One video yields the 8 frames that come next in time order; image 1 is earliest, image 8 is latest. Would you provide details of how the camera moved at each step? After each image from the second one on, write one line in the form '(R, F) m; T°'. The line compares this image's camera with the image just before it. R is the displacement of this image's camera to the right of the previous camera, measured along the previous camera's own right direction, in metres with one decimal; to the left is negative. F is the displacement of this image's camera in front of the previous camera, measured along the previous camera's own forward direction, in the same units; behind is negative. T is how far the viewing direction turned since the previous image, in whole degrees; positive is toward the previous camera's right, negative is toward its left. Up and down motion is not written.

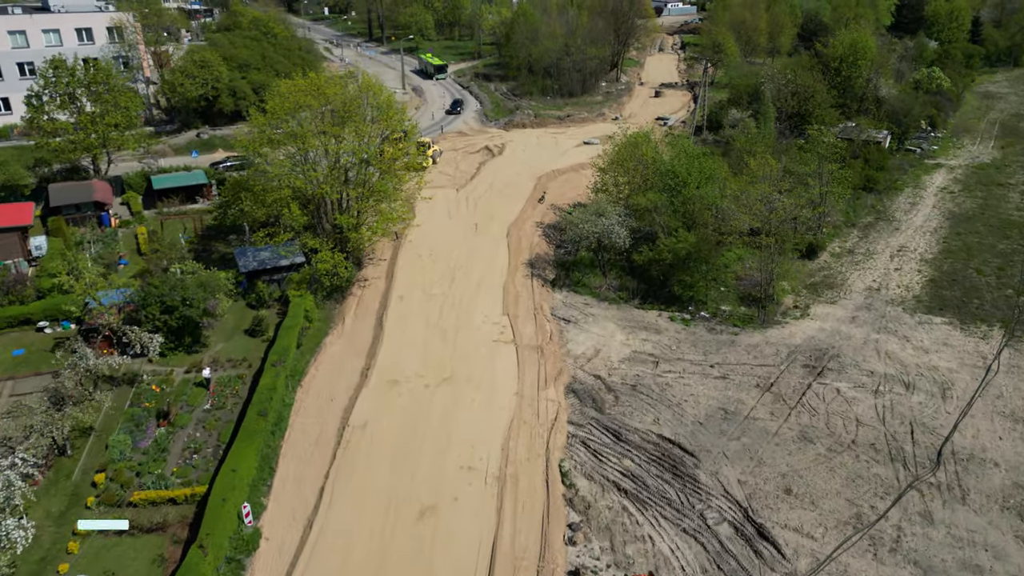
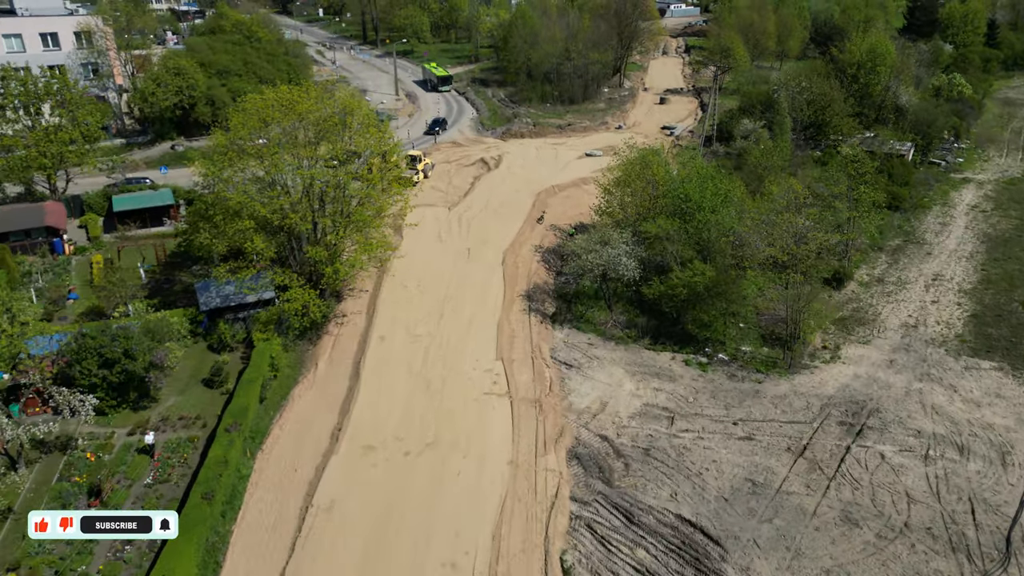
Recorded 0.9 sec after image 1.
(+0.2, +3.7) m; 0°
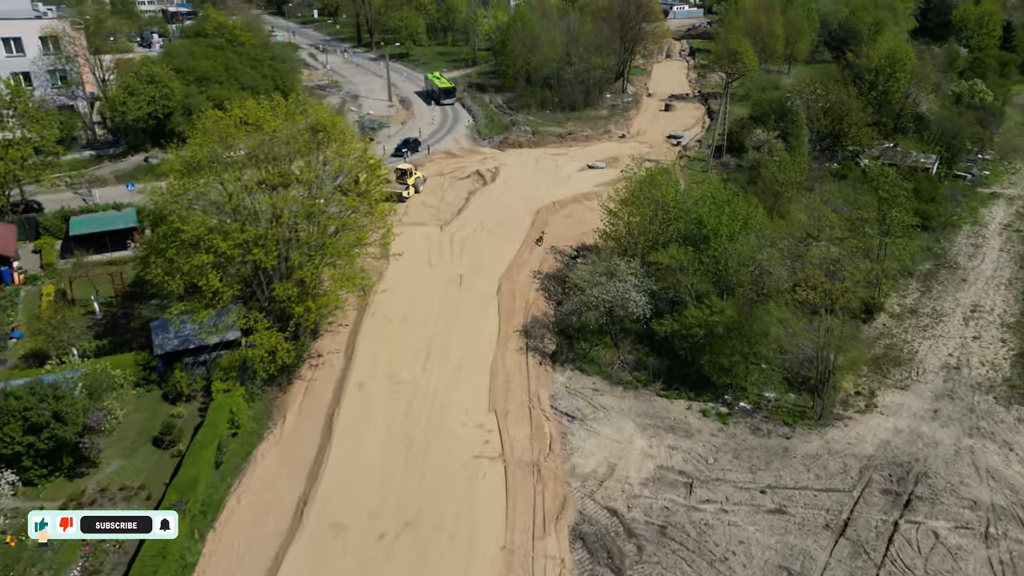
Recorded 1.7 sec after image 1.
(+0.2, +3.4) m; 0°
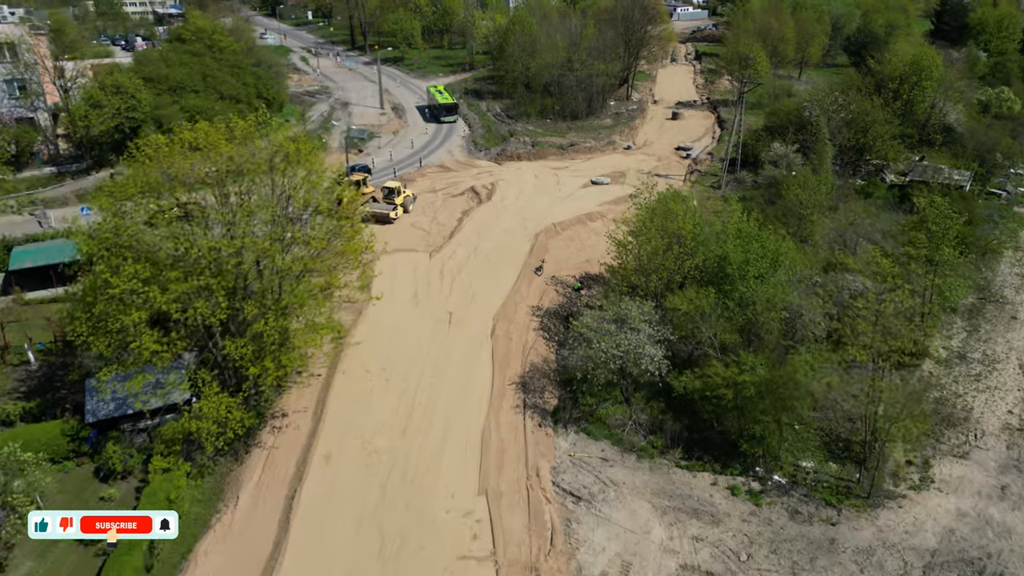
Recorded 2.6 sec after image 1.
(+0.2, +3.9) m; 0°
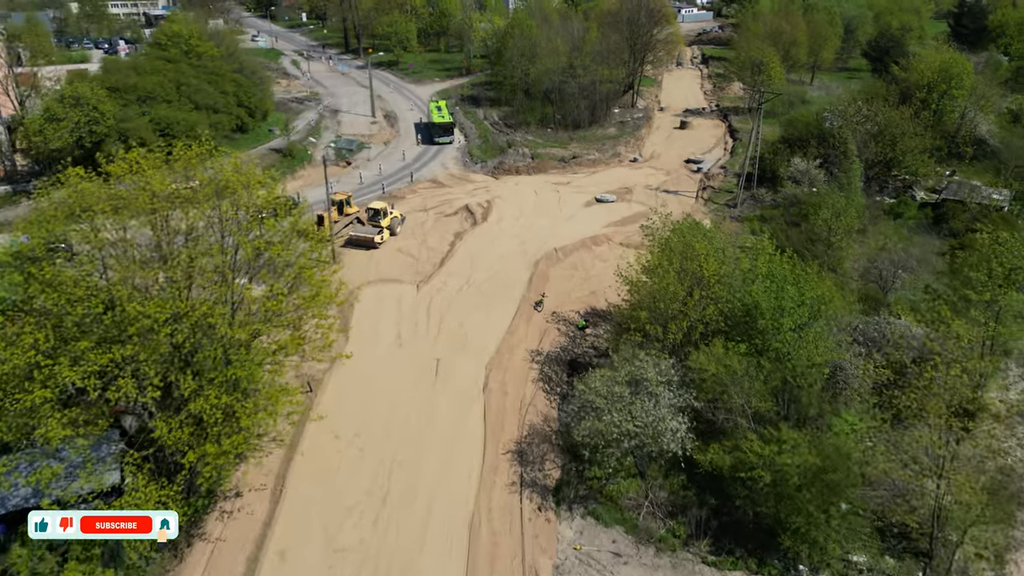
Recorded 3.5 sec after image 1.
(+0.2, +3.9) m; 0°
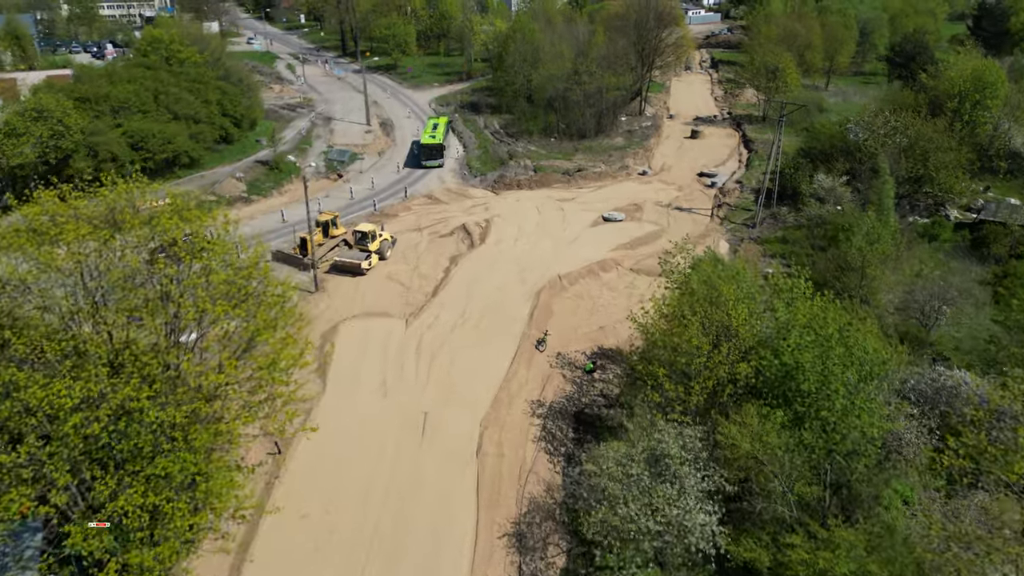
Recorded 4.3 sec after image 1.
(+0.2, +3.3) m; 0°
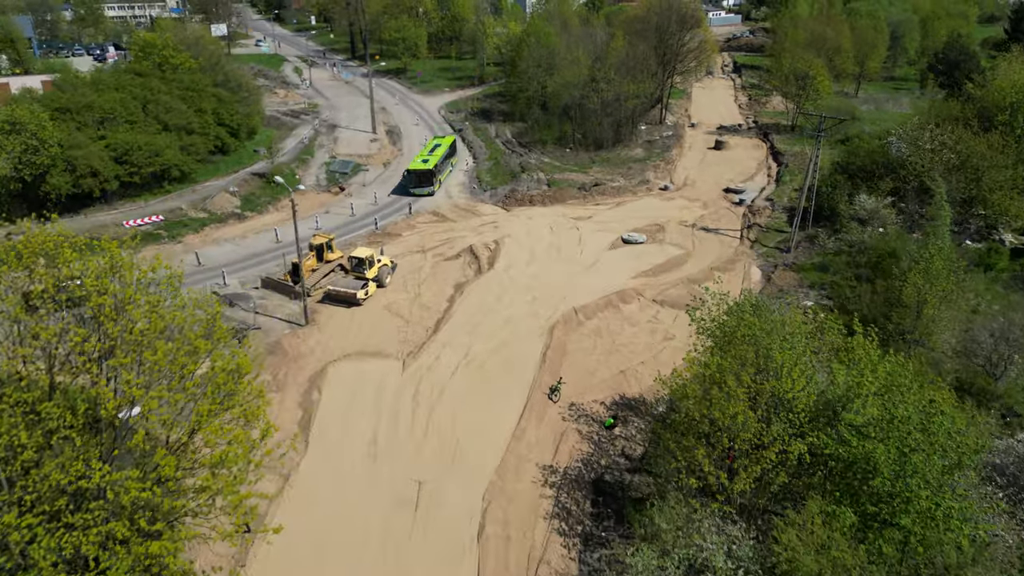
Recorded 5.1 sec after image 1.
(+0.1, +3.3) m; -1°
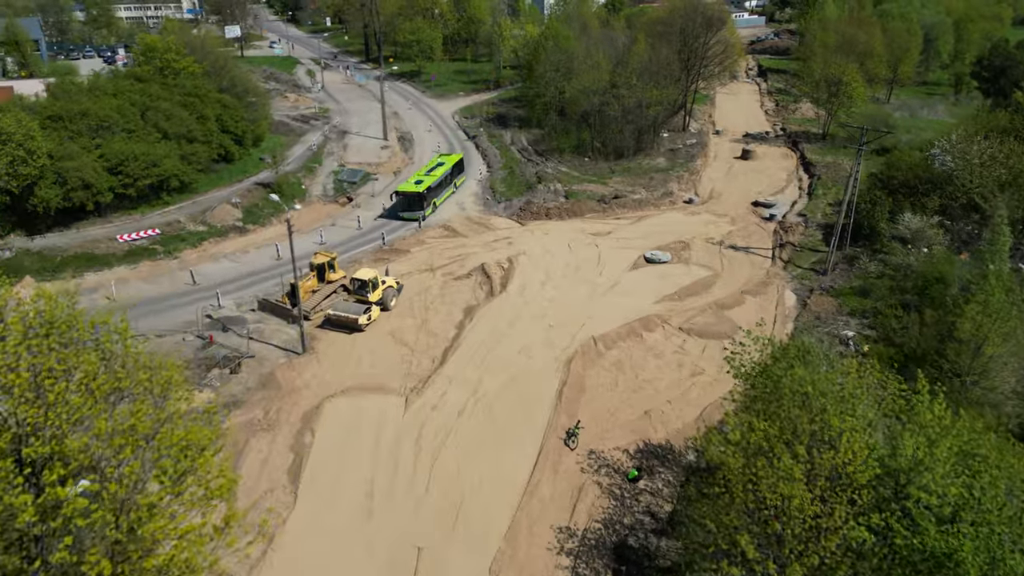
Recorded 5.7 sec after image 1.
(0.0, +2.4) m; -1°
